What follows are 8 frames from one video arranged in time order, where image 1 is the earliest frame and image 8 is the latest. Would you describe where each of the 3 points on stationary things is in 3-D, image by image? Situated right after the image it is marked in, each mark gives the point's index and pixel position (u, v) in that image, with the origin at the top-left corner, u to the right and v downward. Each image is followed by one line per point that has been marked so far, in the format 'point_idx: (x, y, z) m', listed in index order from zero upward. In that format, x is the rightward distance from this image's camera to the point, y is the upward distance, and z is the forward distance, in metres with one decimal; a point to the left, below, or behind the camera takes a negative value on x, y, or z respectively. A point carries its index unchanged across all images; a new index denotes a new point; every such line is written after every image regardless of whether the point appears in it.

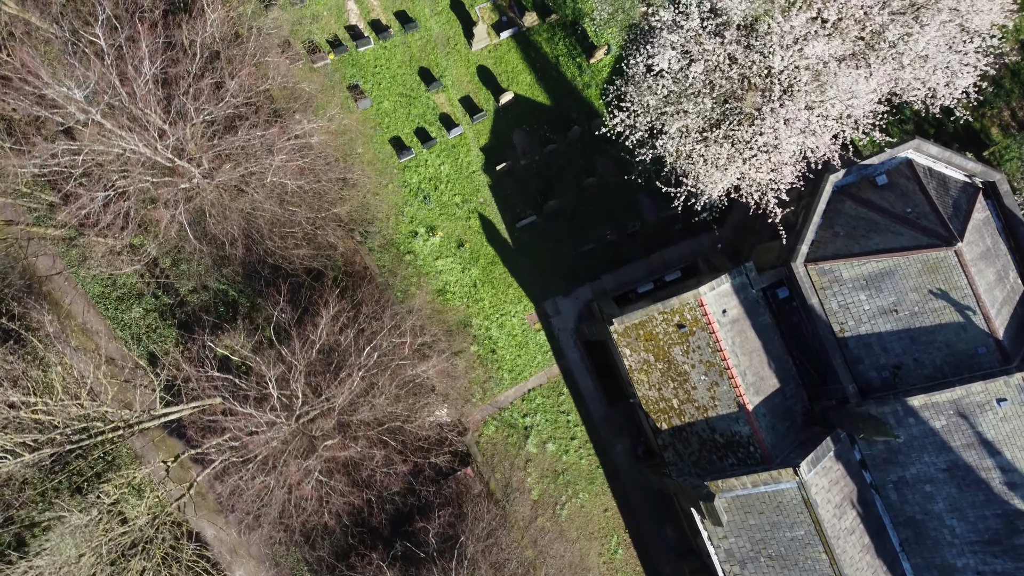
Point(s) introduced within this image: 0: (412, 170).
0: (-2.3, +2.7, +18.4) m
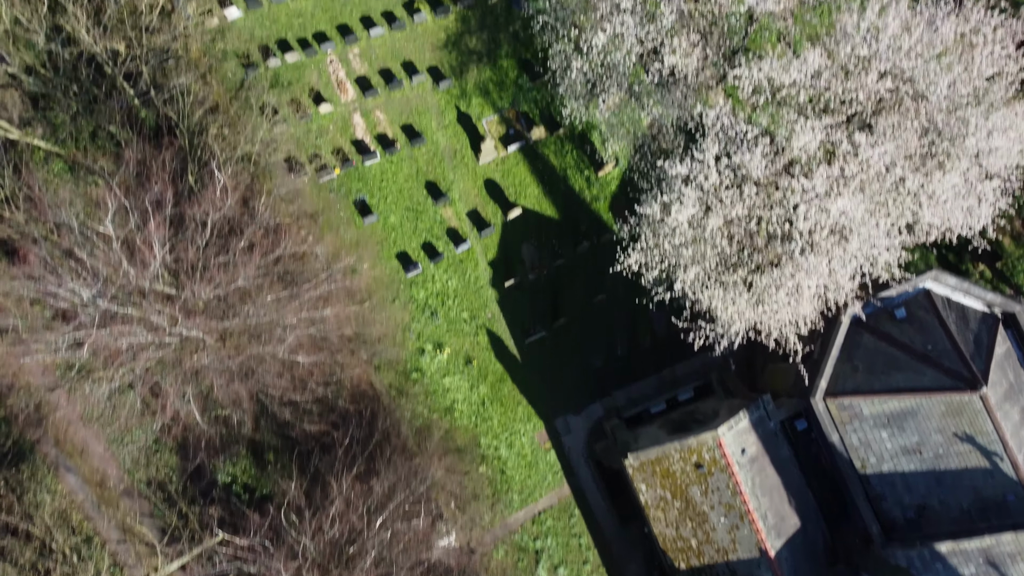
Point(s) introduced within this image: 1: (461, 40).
0: (-2.1, +0.1, +18.2) m
1: (-1.2, +5.7, +18.5) m
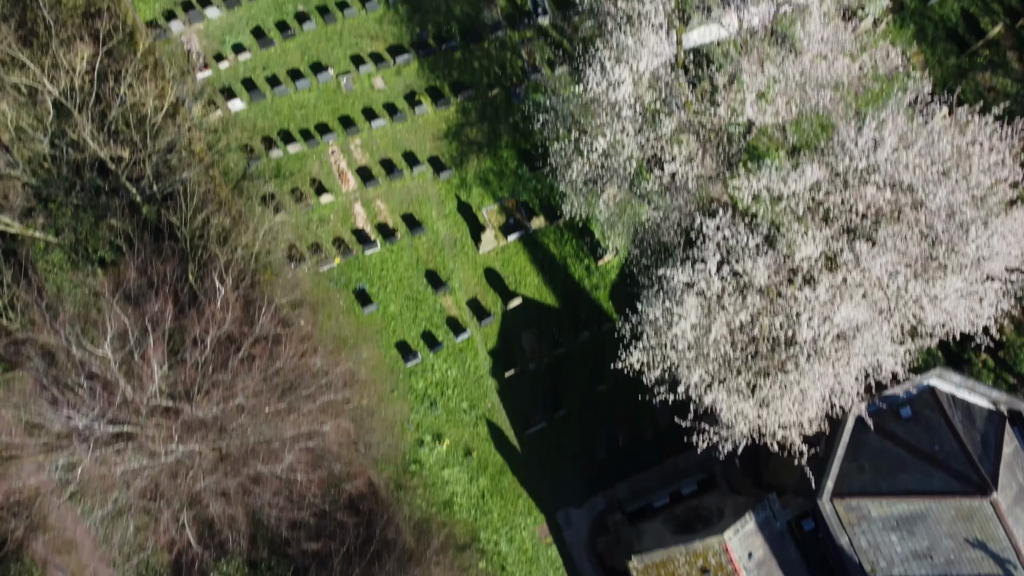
0: (-2.1, -1.9, +18.0) m
1: (-1.2, +3.7, +18.7) m
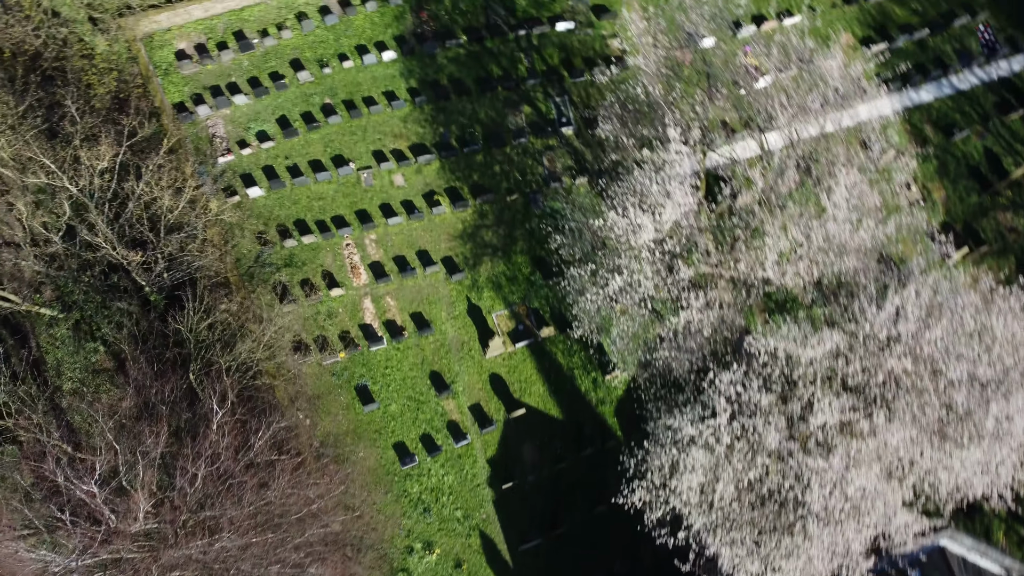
0: (-2.1, -4.2, +17.6) m
1: (-0.8, +1.3, +18.7) m
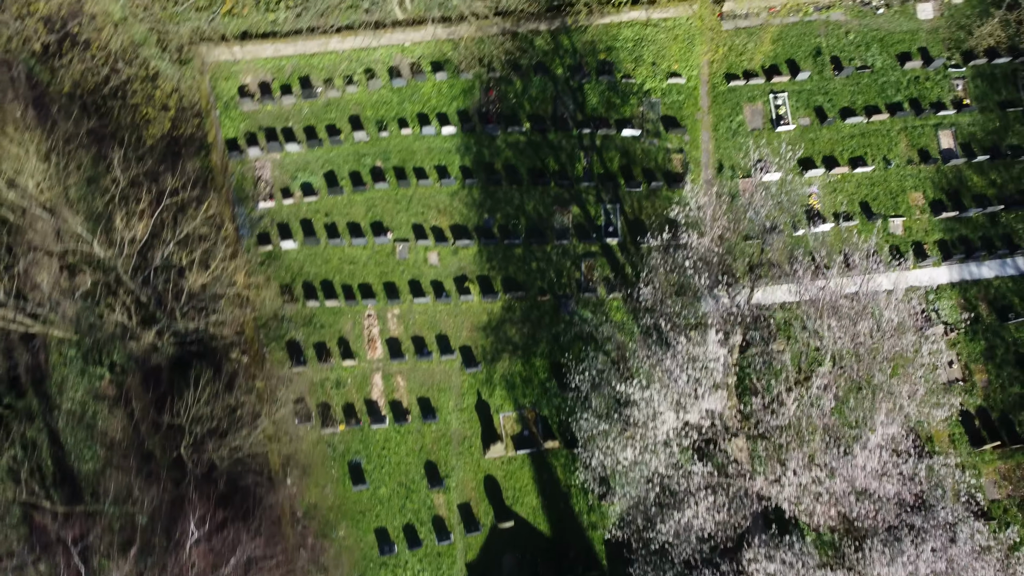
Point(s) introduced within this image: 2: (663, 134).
0: (-2.6, -6.0, +17.3) m
1: (-0.2, -0.9, +18.3) m
2: (+3.6, +3.7, +19.2) m
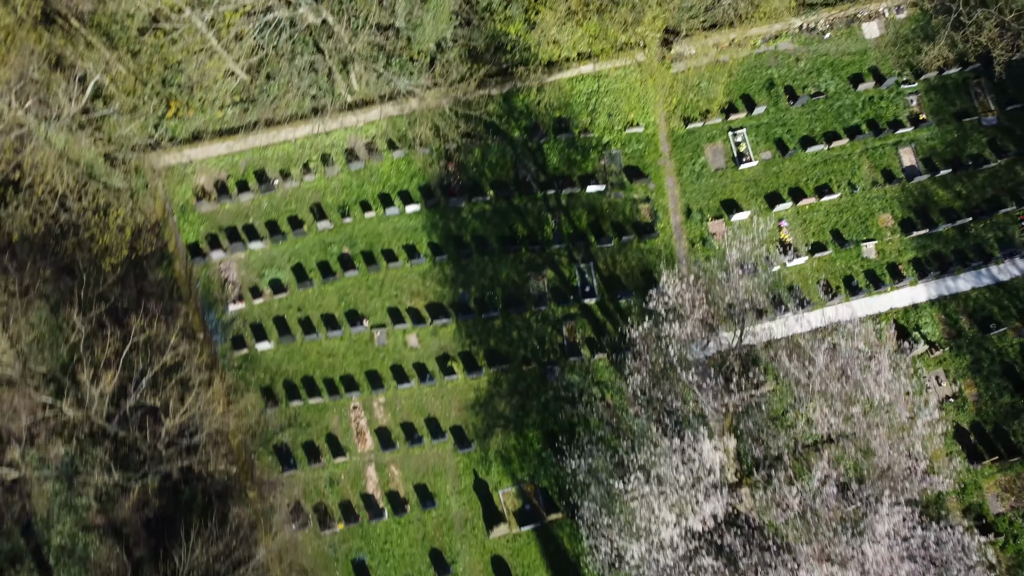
0: (-2.2, -7.9, +17.0) m
1: (-0.5, -2.5, +18.0) m
2: (+2.7, +2.4, +19.1) m
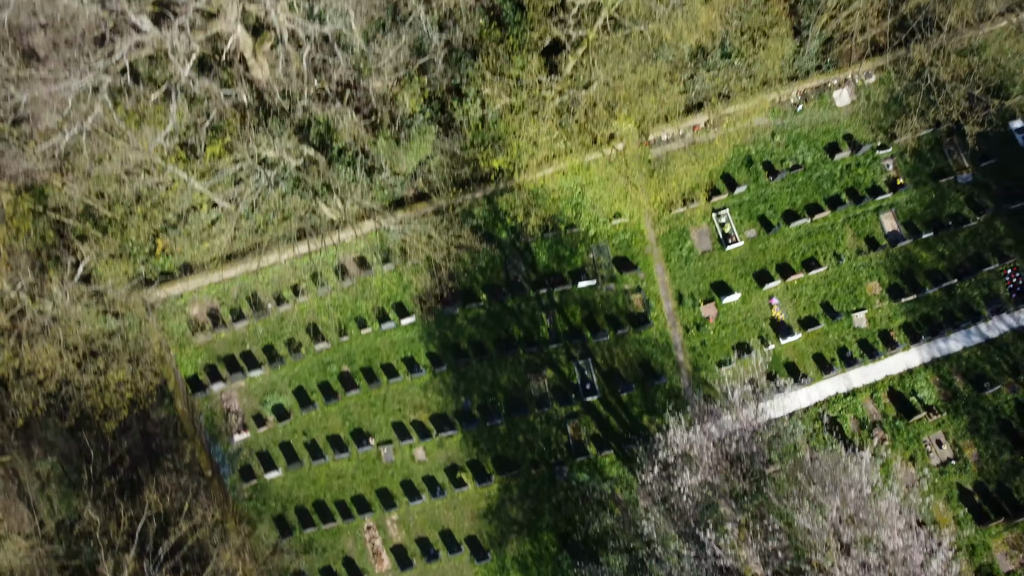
0: (-1.4, -10.4, +17.1) m
1: (-0.2, -4.9, +18.2) m
2: (+2.5, +0.3, +19.3) m
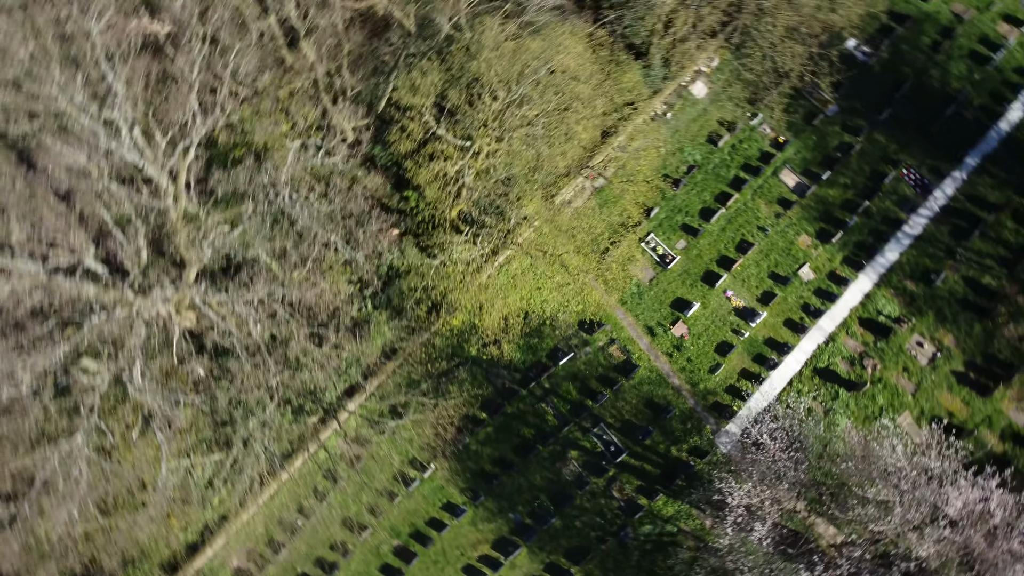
0: (+3.3, -12.6, +17.9) m
1: (+1.9, -7.2, +19.0) m
2: (+1.9, -1.3, +20.2) m
